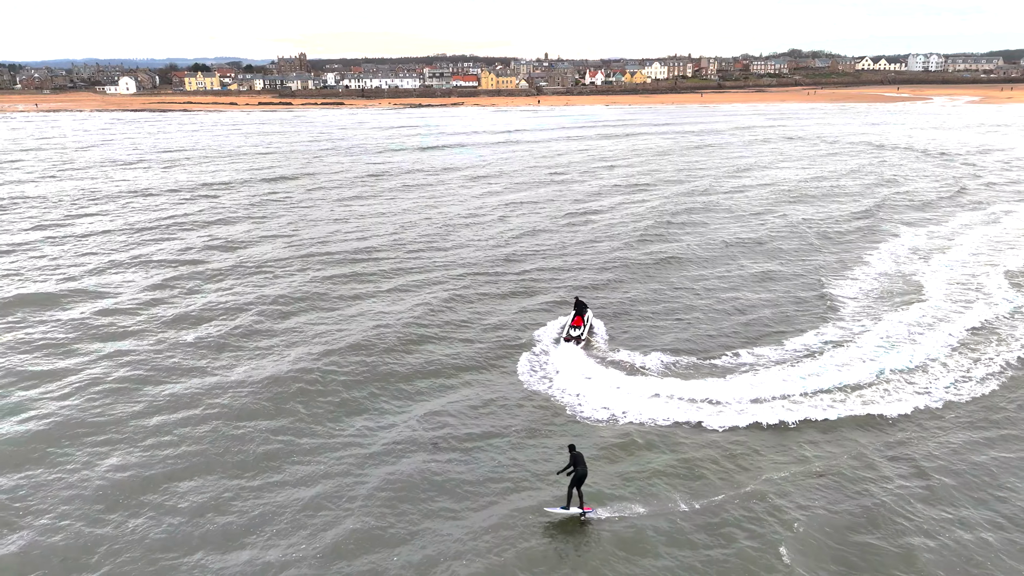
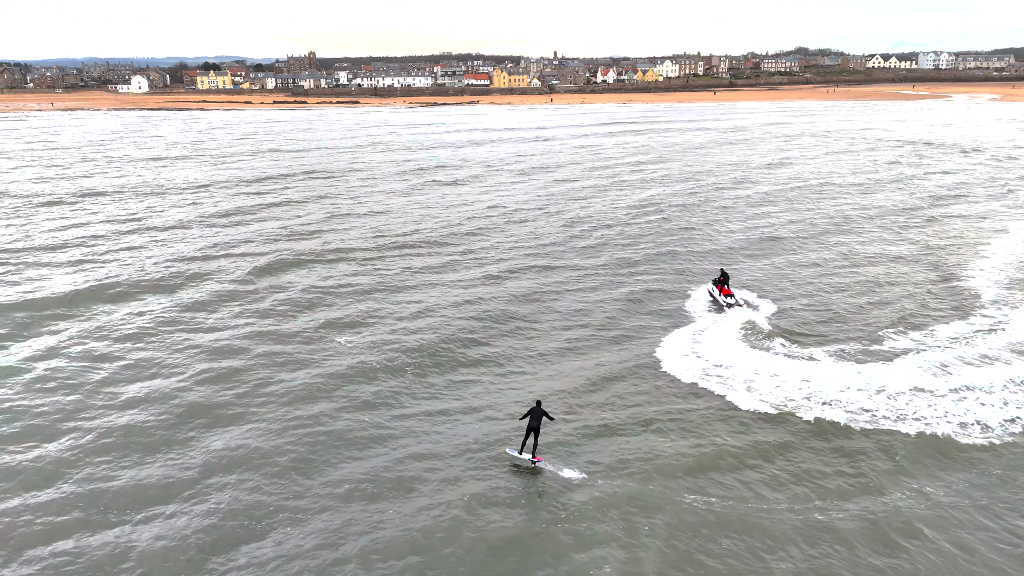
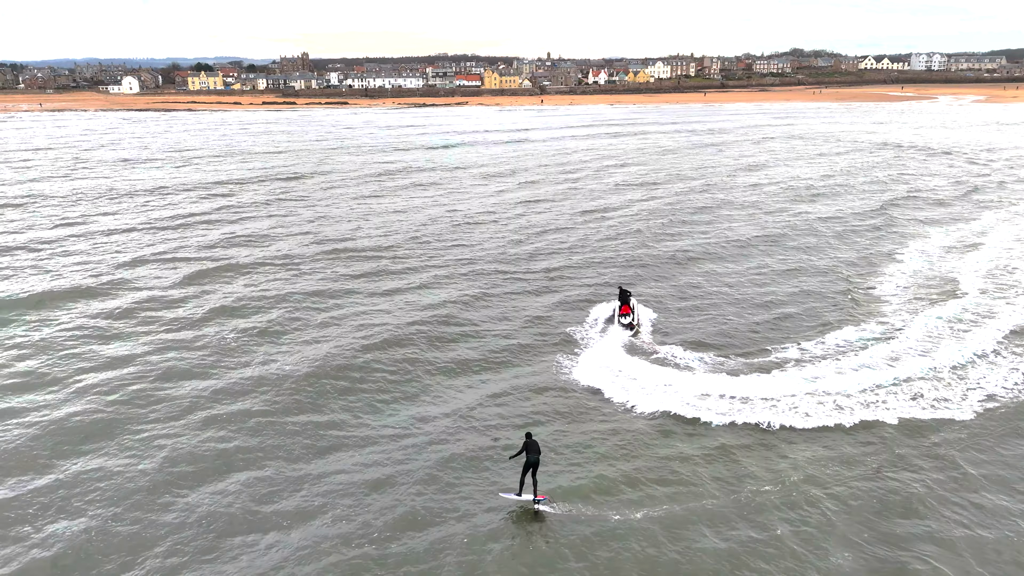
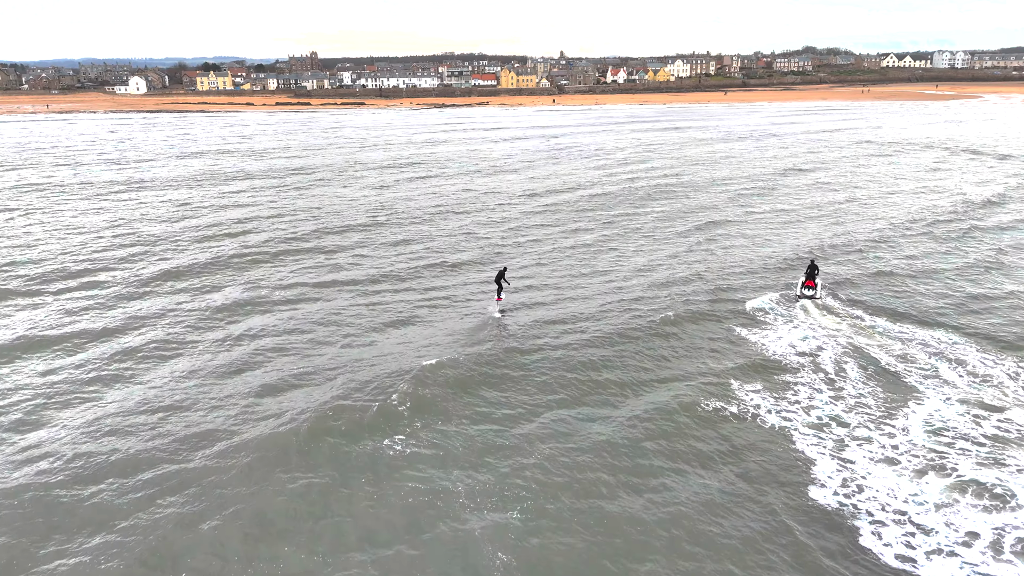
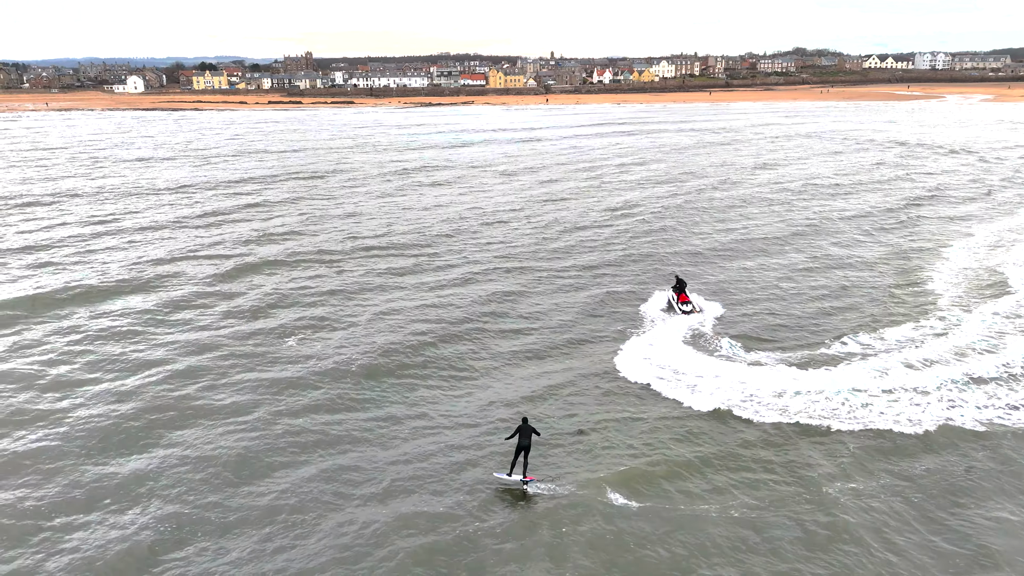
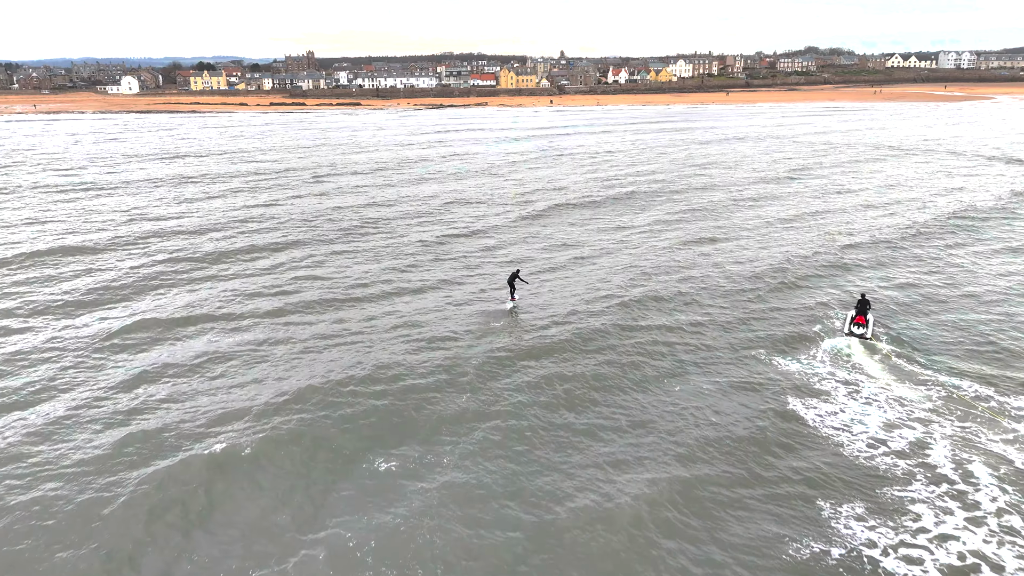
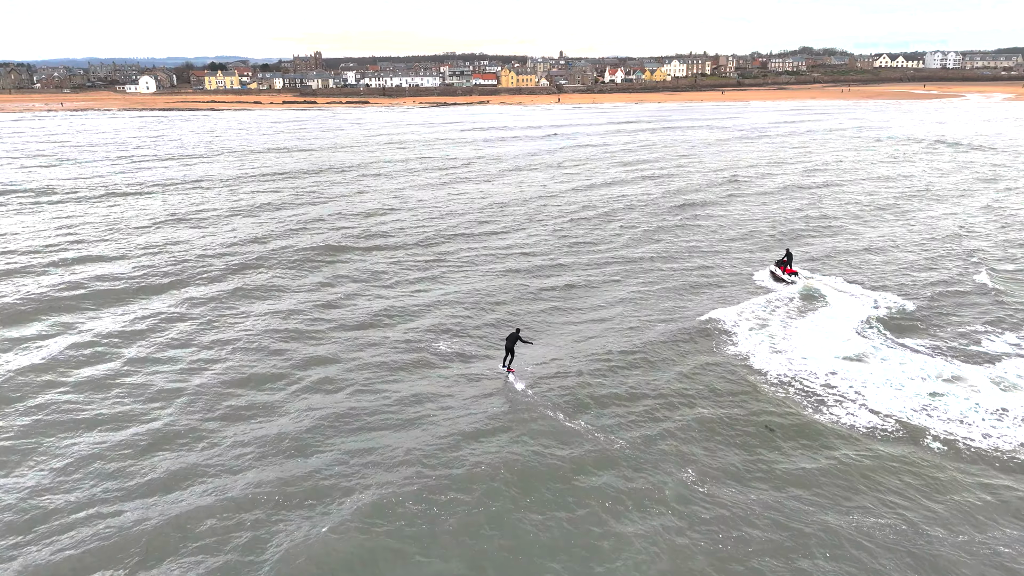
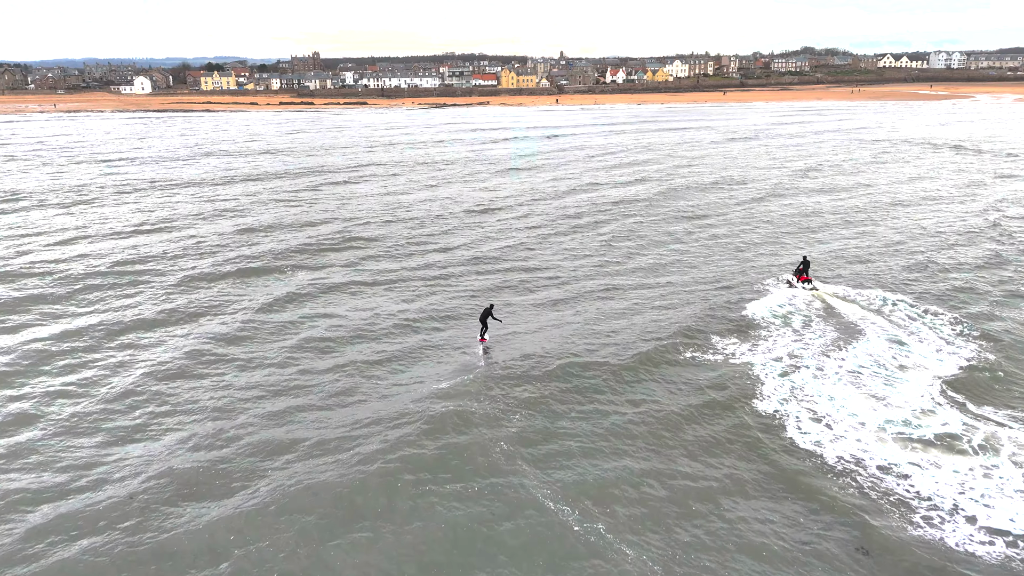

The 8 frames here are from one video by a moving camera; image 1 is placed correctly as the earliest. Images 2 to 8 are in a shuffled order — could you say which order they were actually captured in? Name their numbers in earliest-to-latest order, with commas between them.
3, 5, 2, 7, 8, 4, 6
